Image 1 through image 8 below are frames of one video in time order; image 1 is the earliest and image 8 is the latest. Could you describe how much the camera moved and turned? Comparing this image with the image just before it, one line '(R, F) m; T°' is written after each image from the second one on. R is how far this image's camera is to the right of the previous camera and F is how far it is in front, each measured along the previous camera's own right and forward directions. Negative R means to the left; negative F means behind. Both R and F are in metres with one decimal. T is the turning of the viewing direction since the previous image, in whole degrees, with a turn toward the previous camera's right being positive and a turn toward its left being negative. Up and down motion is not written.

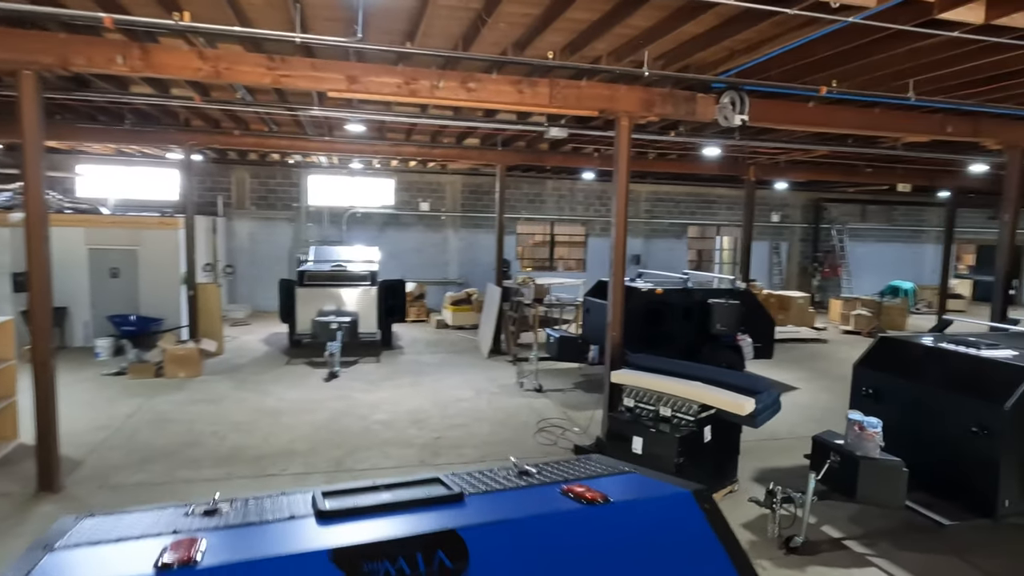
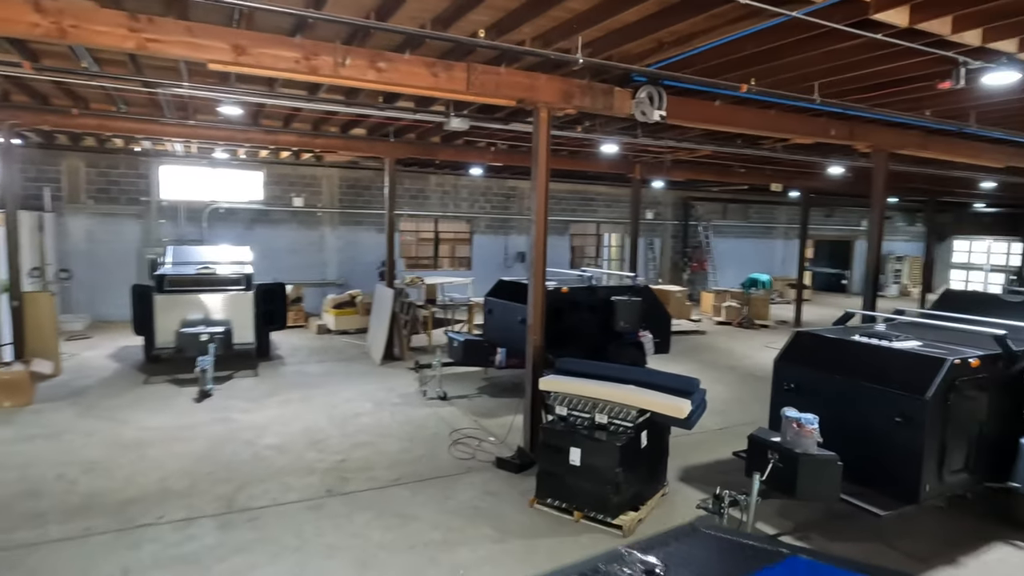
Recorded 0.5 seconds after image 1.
(-0.3, +0.4) m; +12°
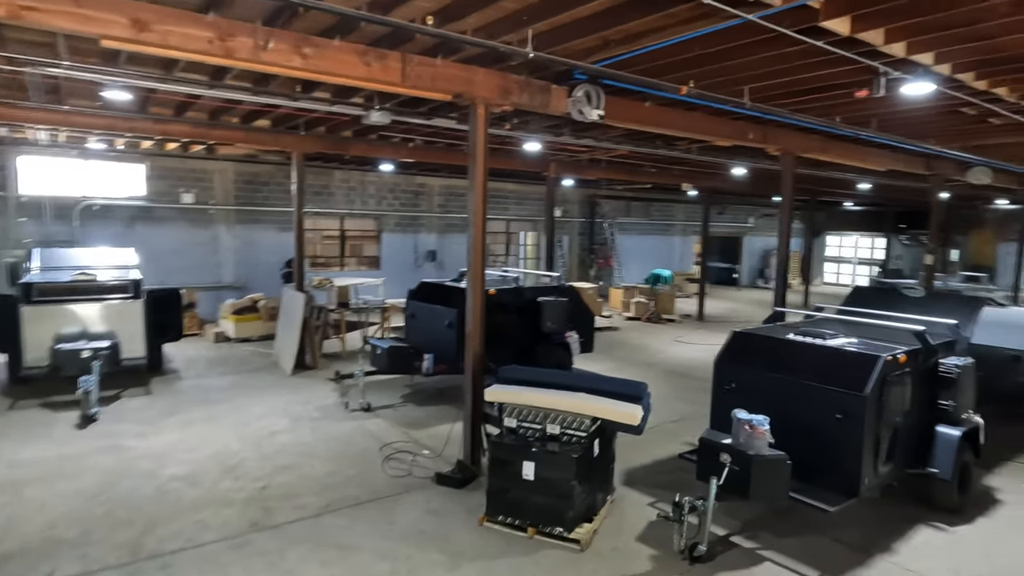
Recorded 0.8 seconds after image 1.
(-0.3, +0.2) m; +9°
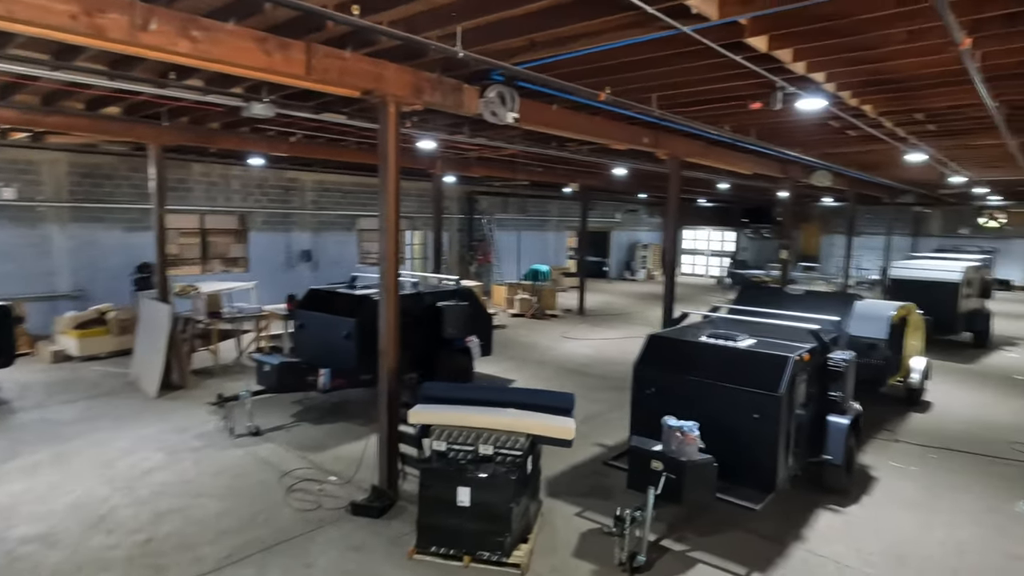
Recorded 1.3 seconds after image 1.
(-0.3, +0.2) m; +12°
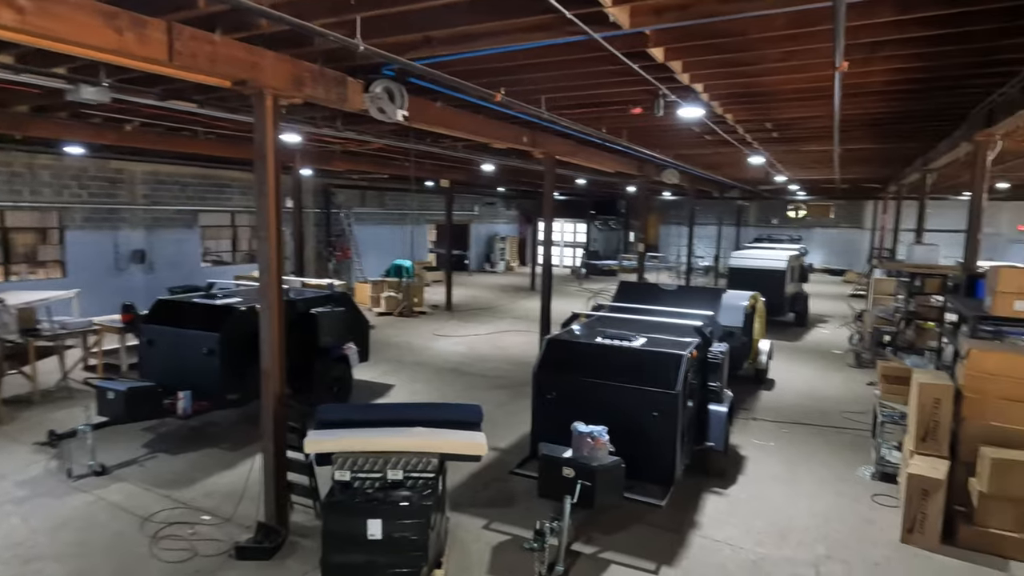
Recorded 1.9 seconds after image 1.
(-0.3, +0.2) m; +13°
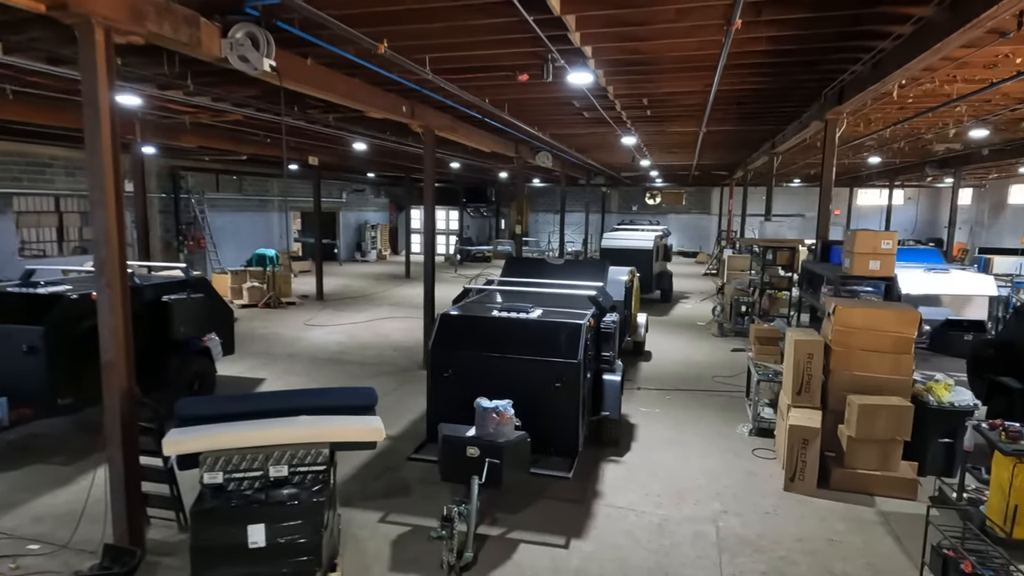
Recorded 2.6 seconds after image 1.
(-0.1, +0.2) m; +12°
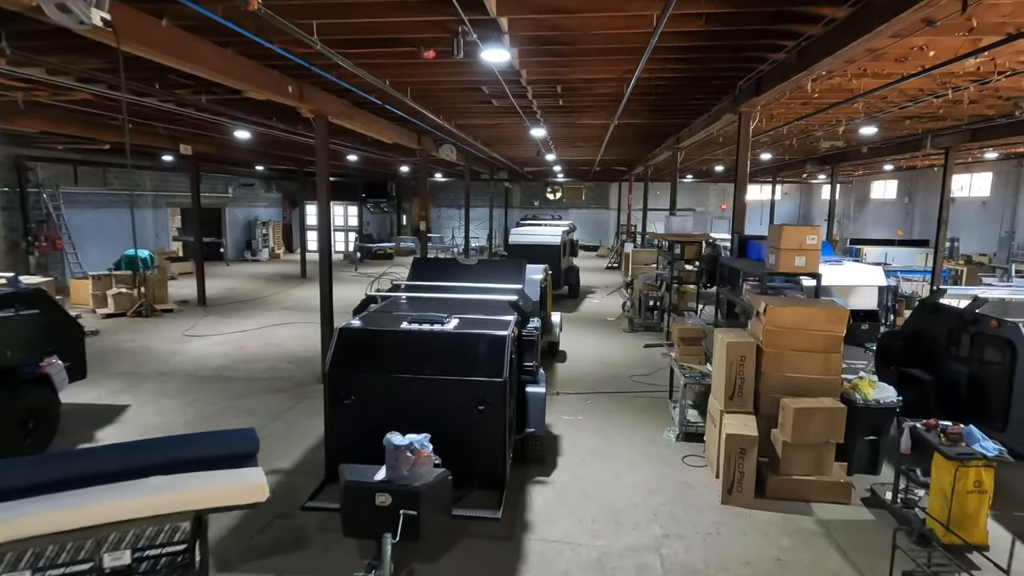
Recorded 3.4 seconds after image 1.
(0.0, +0.5) m; +9°
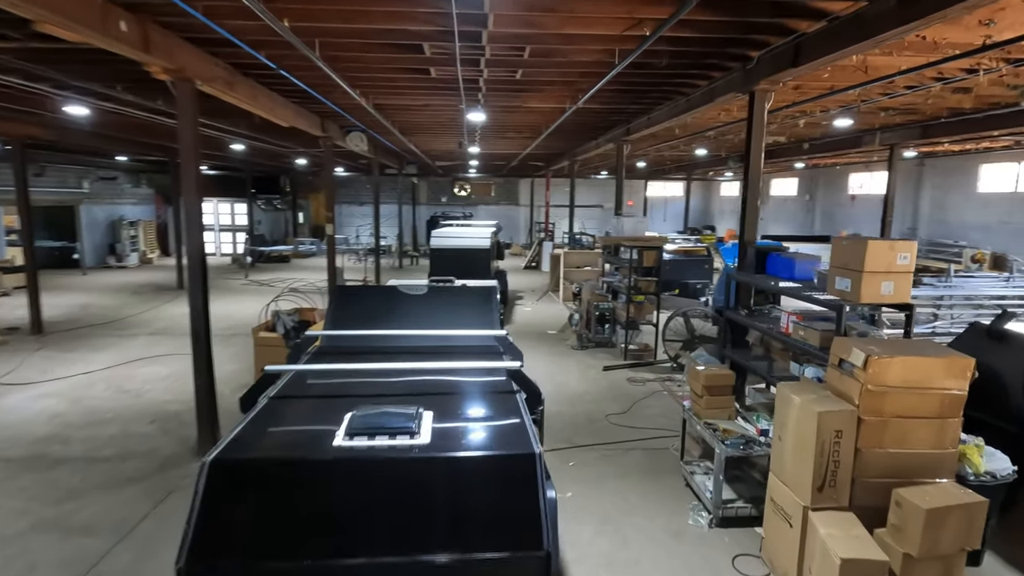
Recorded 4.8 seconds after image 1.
(-0.4, +1.5) m; +9°
